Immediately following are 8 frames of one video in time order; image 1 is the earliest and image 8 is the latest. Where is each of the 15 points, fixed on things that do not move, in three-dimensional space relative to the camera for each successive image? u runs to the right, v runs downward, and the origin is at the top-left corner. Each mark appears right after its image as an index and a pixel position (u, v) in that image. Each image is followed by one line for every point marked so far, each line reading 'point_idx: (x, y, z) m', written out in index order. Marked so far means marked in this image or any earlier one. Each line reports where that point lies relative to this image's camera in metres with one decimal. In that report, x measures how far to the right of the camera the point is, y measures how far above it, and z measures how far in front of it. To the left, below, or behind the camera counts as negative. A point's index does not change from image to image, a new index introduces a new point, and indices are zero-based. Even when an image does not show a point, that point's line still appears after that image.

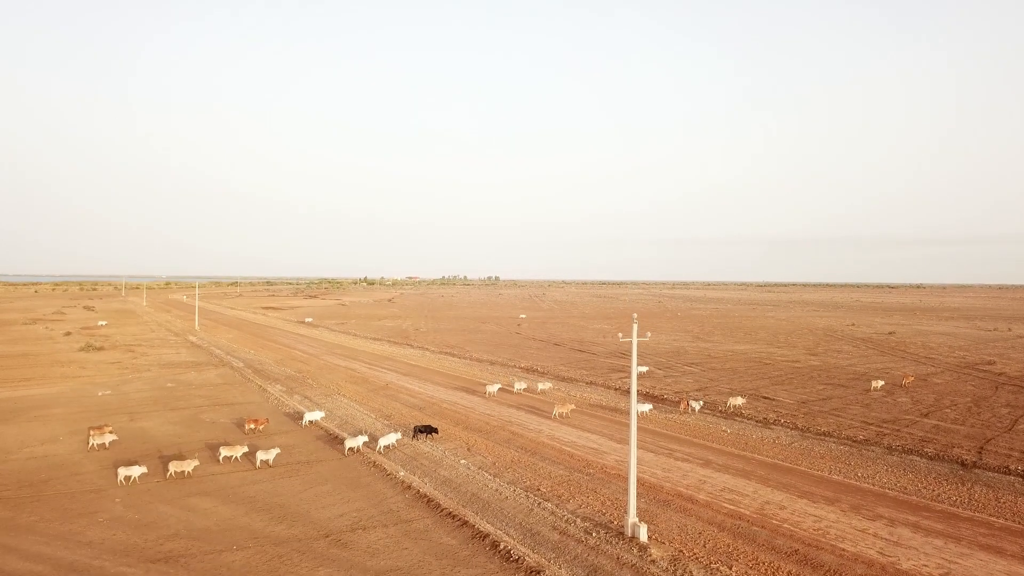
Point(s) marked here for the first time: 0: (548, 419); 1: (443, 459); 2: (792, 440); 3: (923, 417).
0: (+1.2, -4.3, +18.0) m
1: (-1.8, -4.6, +14.8) m
2: (+8.4, -4.6, +16.8) m
3: (+14.6, -4.6, +19.9) m
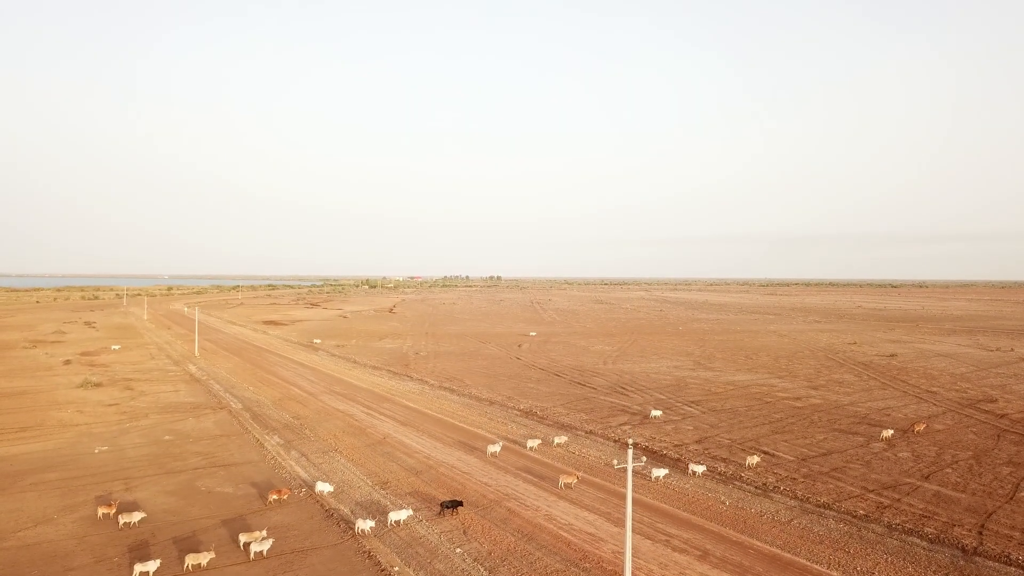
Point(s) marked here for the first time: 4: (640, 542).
0: (+1.1, -6.5, +17.9) m
1: (-1.9, -6.9, +14.7) m
2: (+8.3, -6.8, +16.7) m
3: (+14.6, -6.8, +19.7) m
4: (+3.3, -6.7, +14.5) m
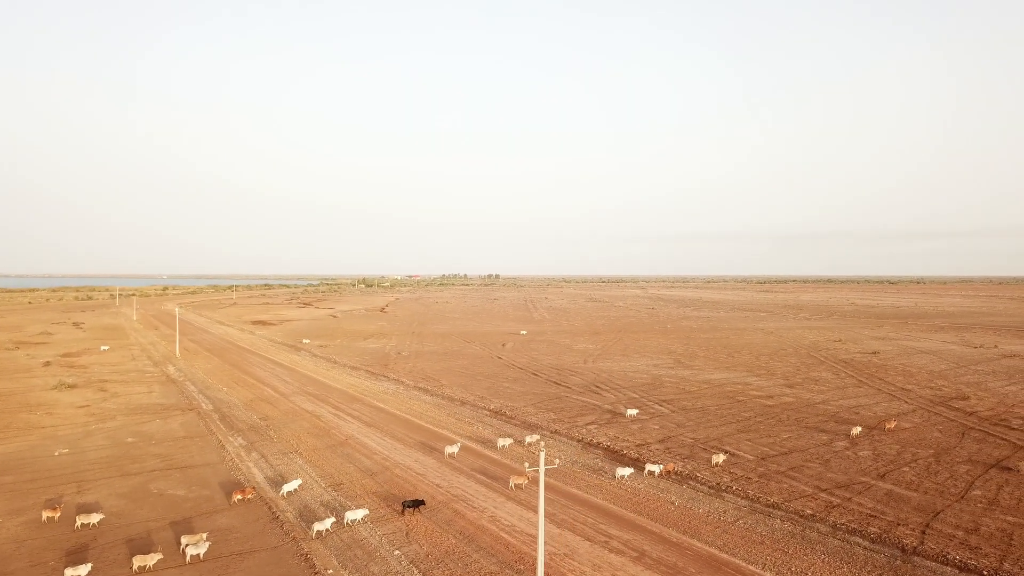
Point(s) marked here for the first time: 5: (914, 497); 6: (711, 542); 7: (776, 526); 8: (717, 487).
0: (-0.5, -6.6, +17.9) m
1: (-3.6, -7.0, +14.7) m
2: (+6.7, -6.8, +16.7) m
3: (+12.9, -6.8, +19.7) m
4: (+1.7, -6.7, +14.5) m
5: (+13.0, -6.8, +18.1) m
6: (+5.3, -6.8, +15.0) m
7: (+7.6, -6.9, +16.0) m
8: (+7.0, -6.8, +19.0) m
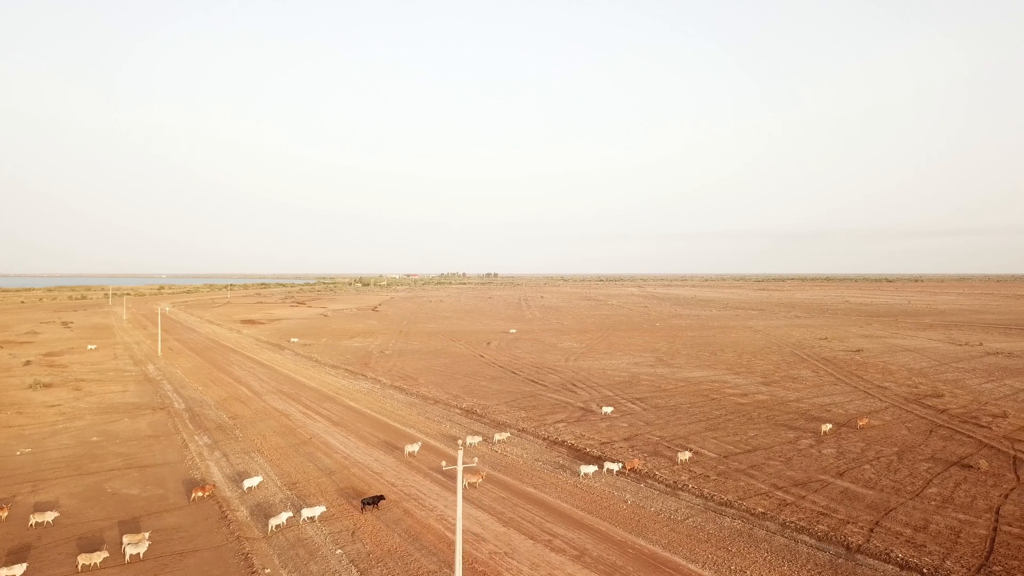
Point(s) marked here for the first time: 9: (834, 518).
0: (-2.0, -6.5, +17.8) m
1: (-5.1, -6.9, +14.6) m
2: (+5.2, -6.8, +16.6) m
3: (+11.5, -6.7, +19.6) m
4: (+0.2, -6.6, +14.5) m
5: (+11.6, -6.7, +18.0) m
6: (+3.8, -6.8, +14.9) m
7: (+6.1, -6.8, +16.0) m
8: (+5.5, -6.7, +19.0) m
9: (+9.4, -6.8, +16.3) m
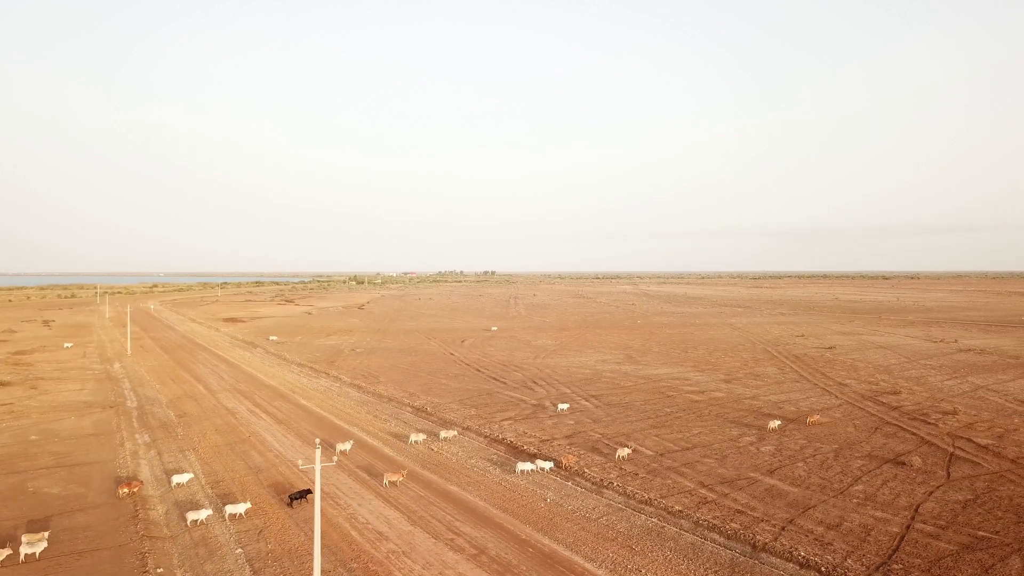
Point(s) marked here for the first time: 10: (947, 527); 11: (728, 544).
0: (-4.5, -6.4, +17.7) m
1: (-7.6, -6.8, +14.5) m
2: (+2.7, -6.7, +16.5) m
3: (+8.9, -6.5, +19.5) m
4: (-2.3, -6.5, +14.3) m
5: (+9.0, -6.6, +17.9) m
6: (+1.3, -6.7, +14.8) m
7: (+3.6, -6.7, +15.8) m
8: (+3.0, -6.6, +18.8) m
9: (+6.9, -6.6, +16.2) m
10: (+12.1, -6.6, +15.5) m
11: (+5.7, -6.7, +14.7) m
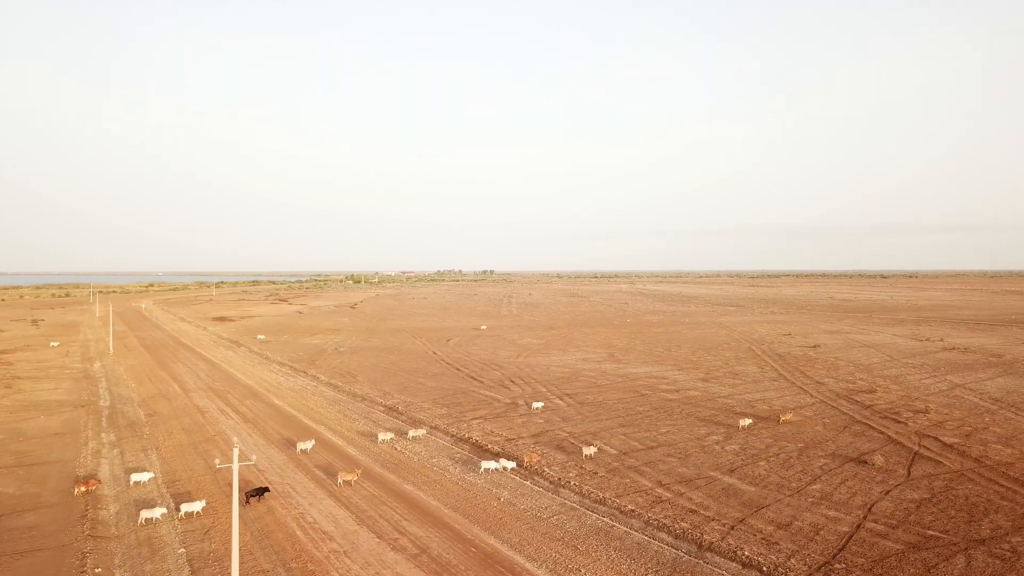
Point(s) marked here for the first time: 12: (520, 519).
0: (-5.9, -6.3, +17.6) m
1: (-9.0, -6.8, +14.4) m
2: (+1.3, -6.6, +16.4) m
3: (+7.5, -6.5, +19.4) m
4: (-3.8, -6.5, +14.2) m
5: (+7.6, -6.5, +17.8) m
6: (-0.1, -6.6, +14.7) m
7: (+2.1, -6.6, +15.7) m
8: (+1.6, -6.6, +18.8) m
9: (+5.5, -6.6, +16.1) m
10: (+10.7, -6.6, +15.4) m
11: (+4.3, -6.7, +14.6) m
12: (+0.2, -6.6, +15.9) m
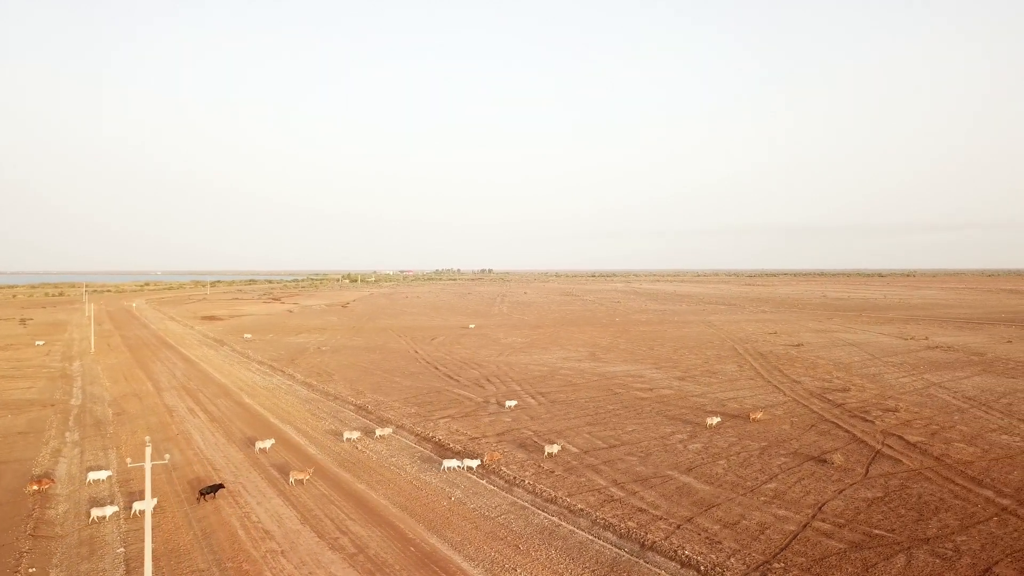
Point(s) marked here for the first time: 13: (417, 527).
0: (-7.4, -6.3, +17.5) m
1: (-10.5, -6.7, +14.3) m
2: (-0.2, -6.5, +16.3) m
3: (+6.0, -6.4, +19.4) m
4: (-5.3, -6.4, +14.2) m
5: (+6.1, -6.4, +17.7) m
6: (-1.6, -6.6, +14.6) m
7: (+0.6, -6.6, +15.7) m
8: (+0.1, -6.5, +18.7) m
9: (+4.0, -6.5, +16.1) m
10: (+9.2, -6.5, +15.3) m
11: (+2.8, -6.6, +14.5) m
12: (-1.3, -6.5, +15.9) m
13: (-2.5, -6.5, +15.2) m
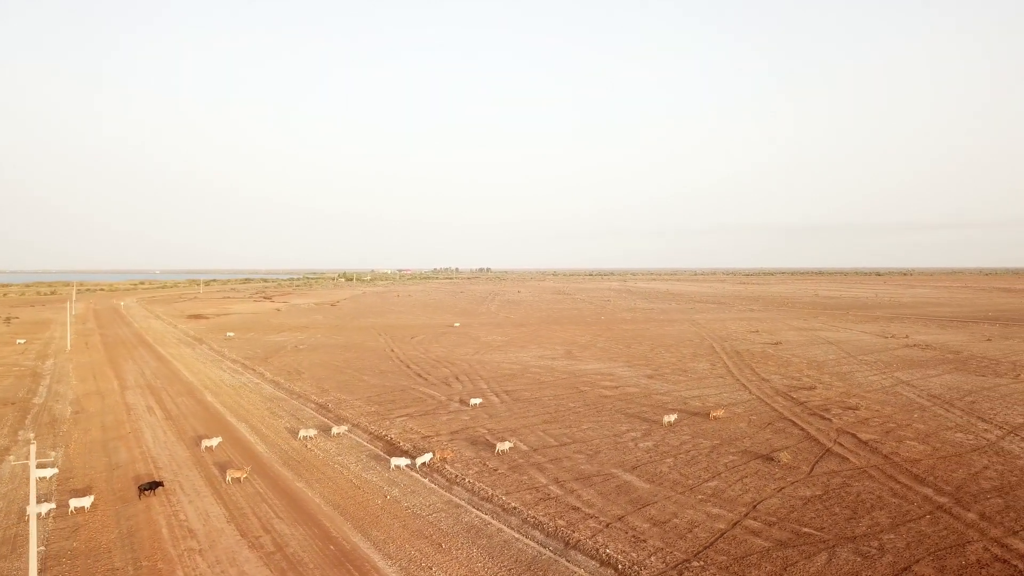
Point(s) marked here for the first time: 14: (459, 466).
0: (-9.4, -6.2, +17.4) m
1: (-12.5, -6.6, +14.2) m
2: (-2.2, -6.5, +16.2) m
3: (+4.0, -6.3, +19.3) m
4: (-7.2, -6.4, +14.1) m
5: (+4.1, -6.4, +17.7) m
6: (-3.6, -6.5, +14.5) m
7: (-1.3, -6.5, +15.6) m
8: (-1.9, -6.4, +18.6) m
9: (+2.0, -6.4, +16.0) m
10: (+7.2, -6.4, +15.2) m
11: (+0.8, -6.5, +14.4) m
12: (-3.2, -6.5, +15.8) m
13: (-4.5, -6.4, +15.1) m
14: (-1.9, -6.4, +20.0) m
